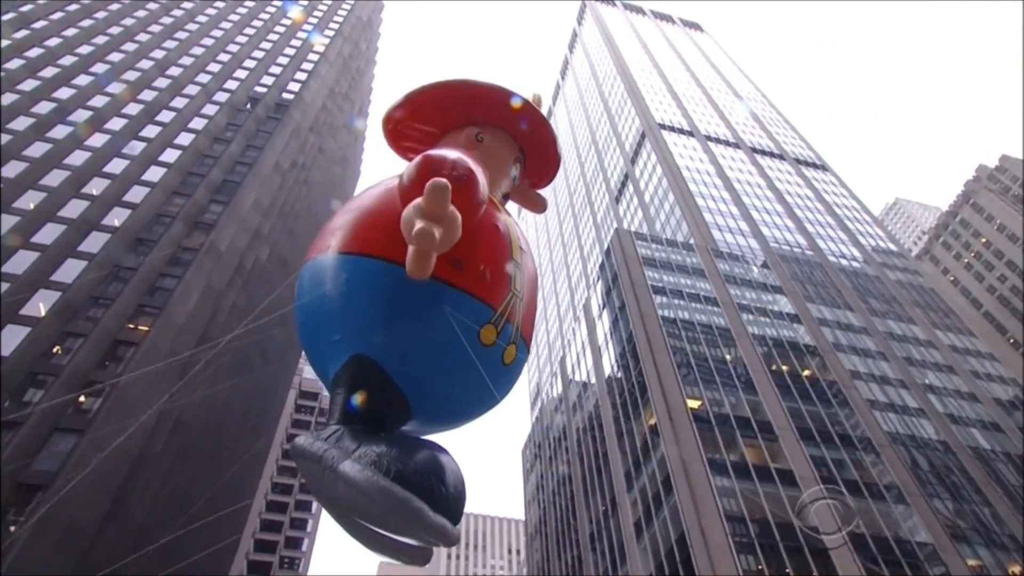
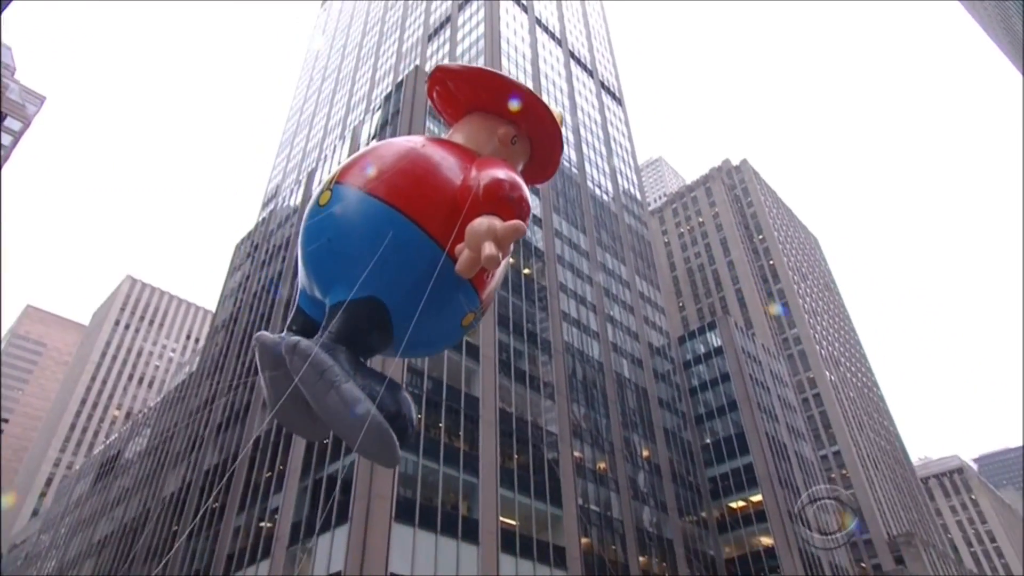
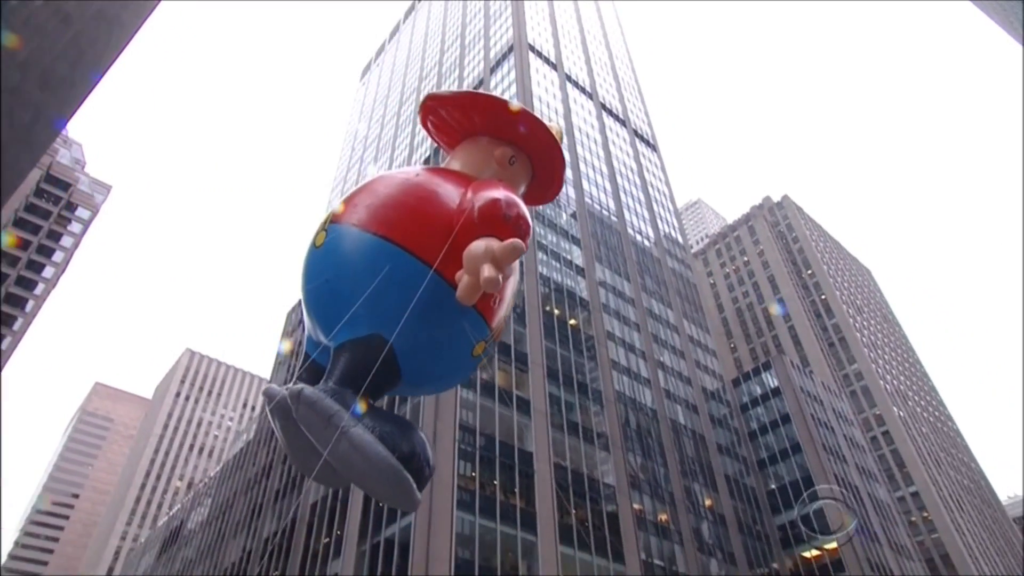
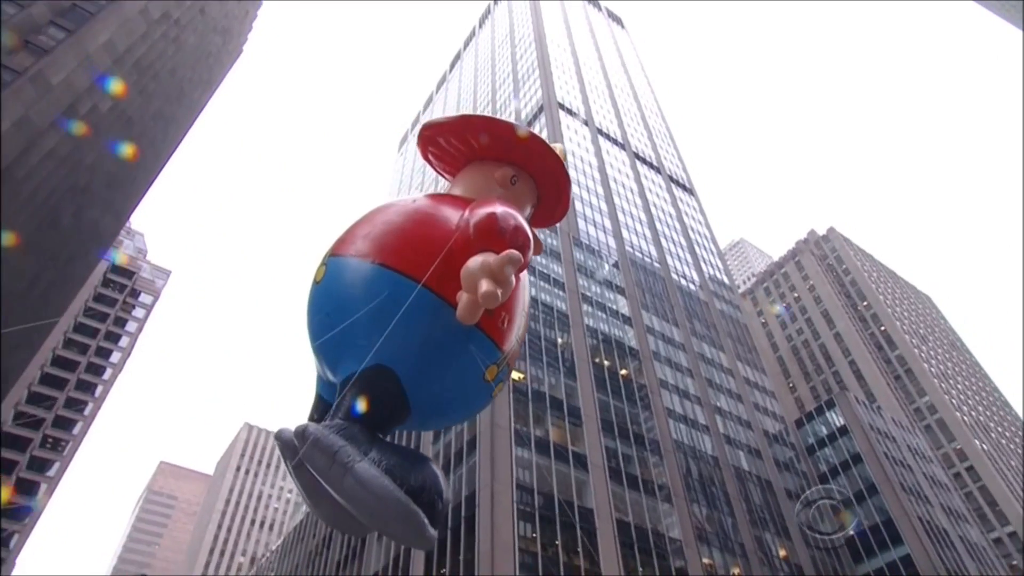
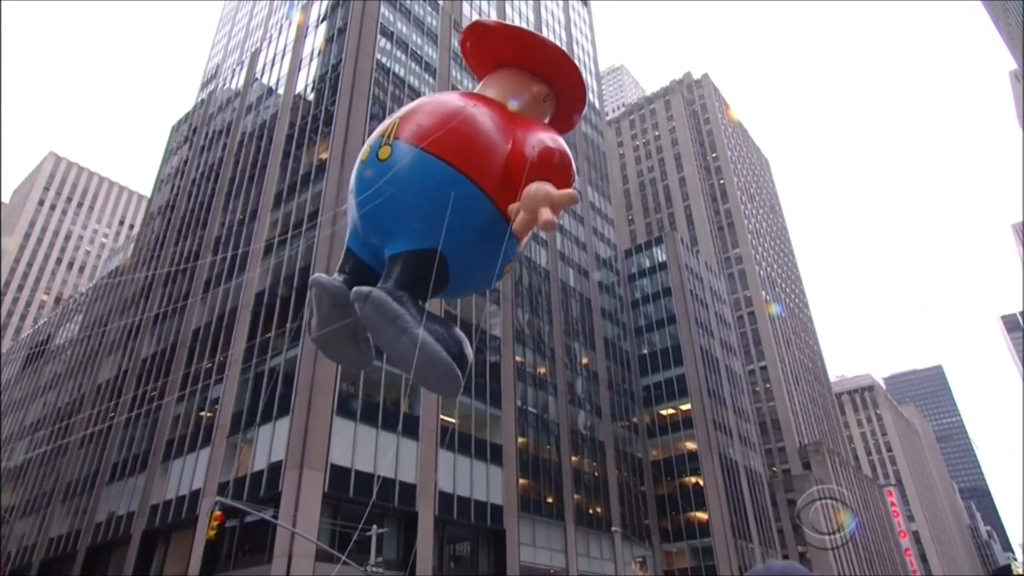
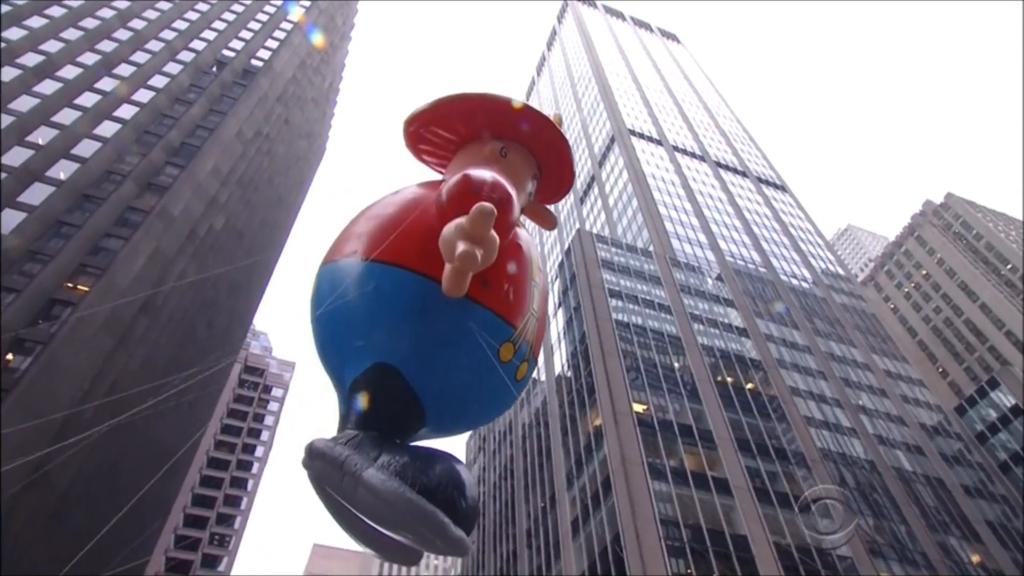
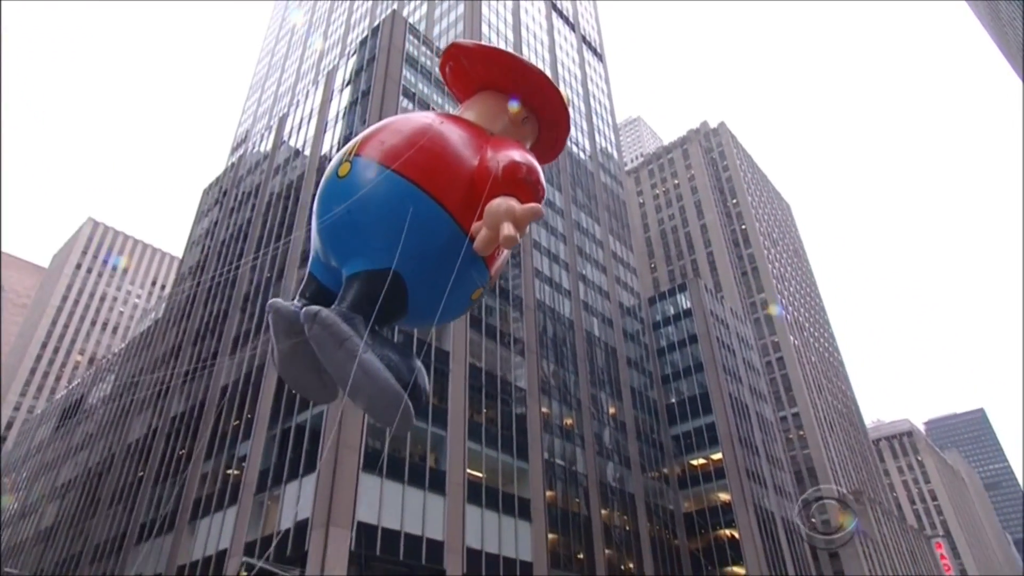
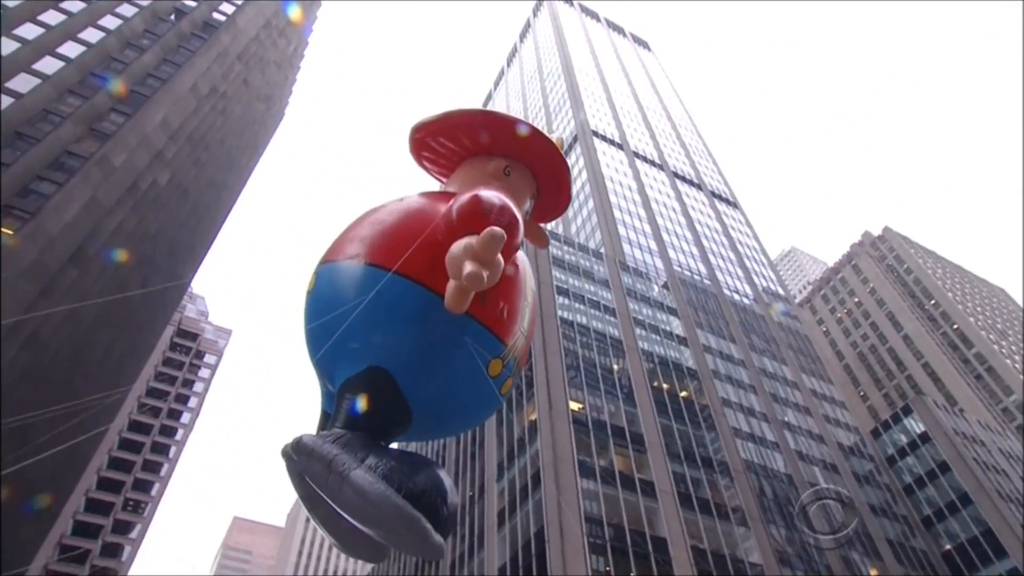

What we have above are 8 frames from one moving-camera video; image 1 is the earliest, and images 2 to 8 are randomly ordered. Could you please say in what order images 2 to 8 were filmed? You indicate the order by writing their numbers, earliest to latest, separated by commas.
6, 8, 4, 3, 2, 7, 5
